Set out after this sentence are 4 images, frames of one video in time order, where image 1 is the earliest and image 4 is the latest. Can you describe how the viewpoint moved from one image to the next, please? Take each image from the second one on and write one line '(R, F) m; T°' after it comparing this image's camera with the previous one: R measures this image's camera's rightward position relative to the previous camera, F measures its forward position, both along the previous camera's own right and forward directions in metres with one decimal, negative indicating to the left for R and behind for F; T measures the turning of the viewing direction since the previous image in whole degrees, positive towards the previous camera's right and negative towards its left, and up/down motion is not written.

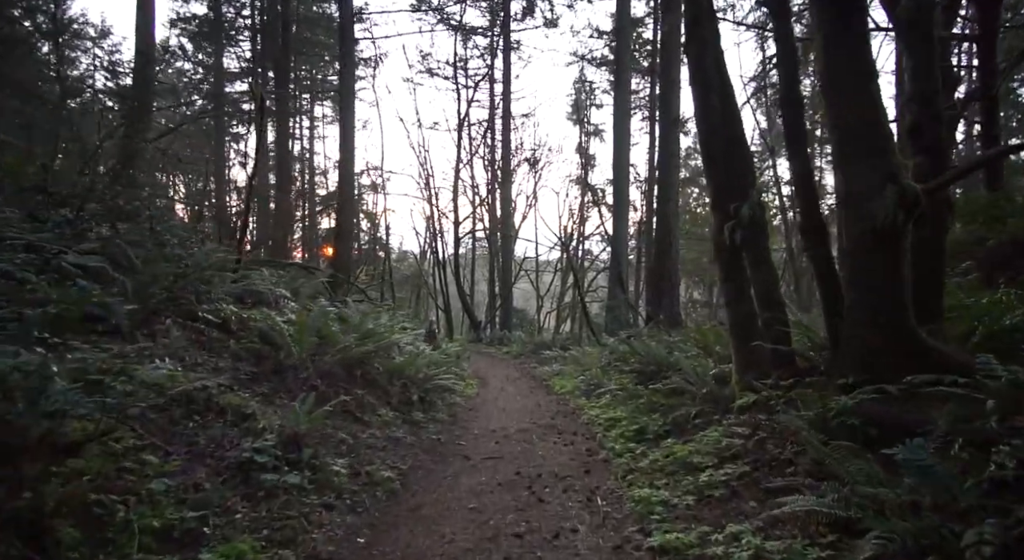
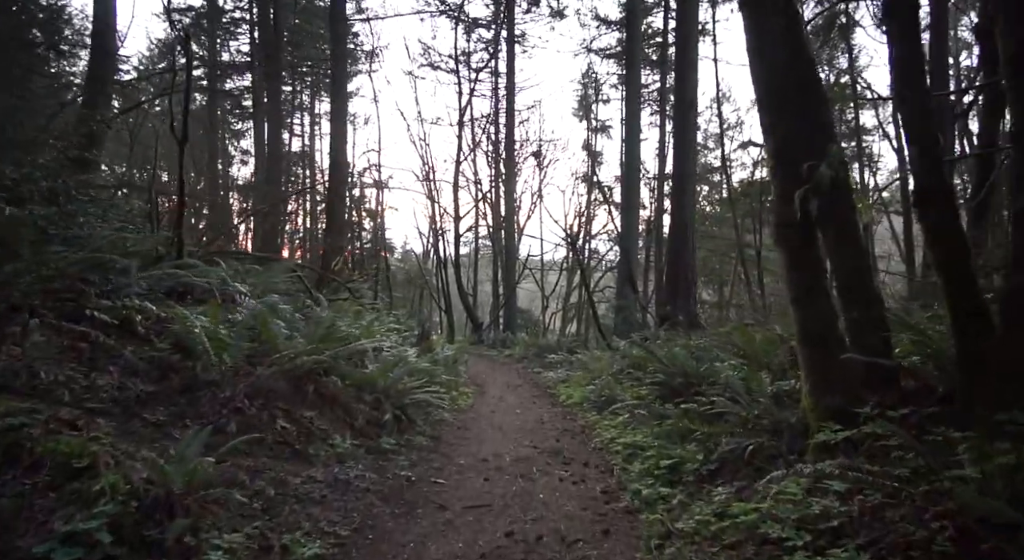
(+0.1, +1.6) m; 0°
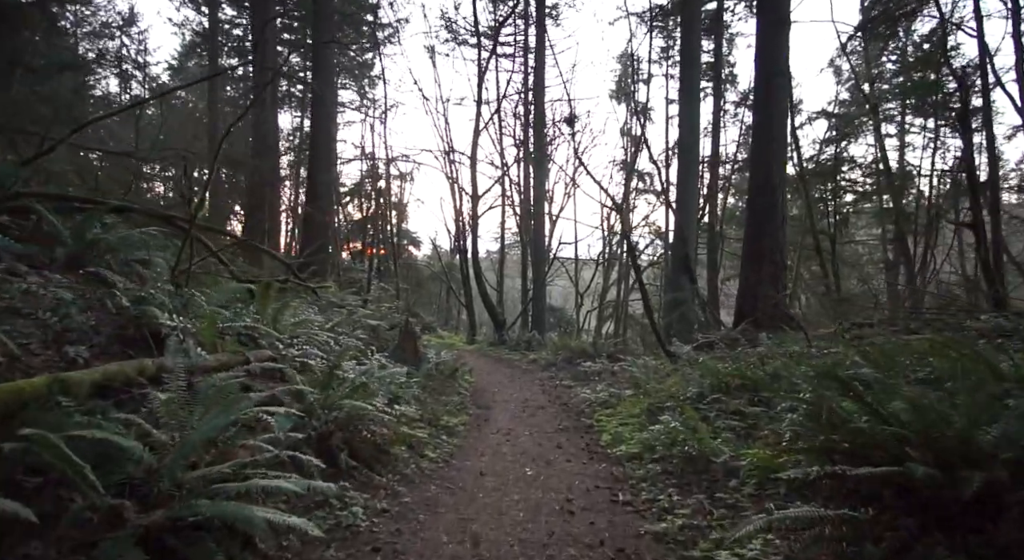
(+0.3, +4.6) m; -3°
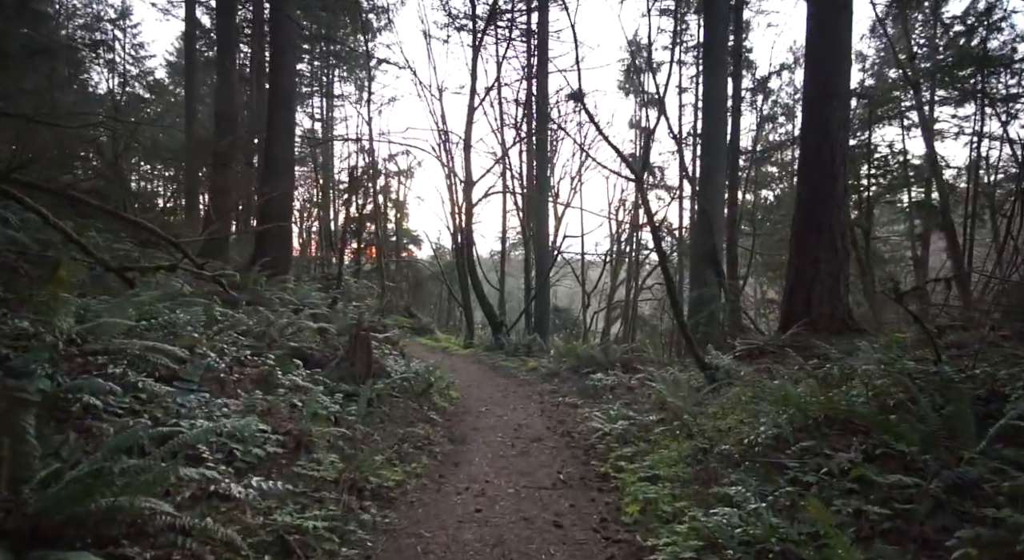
(+0.3, +2.8) m; -1°
